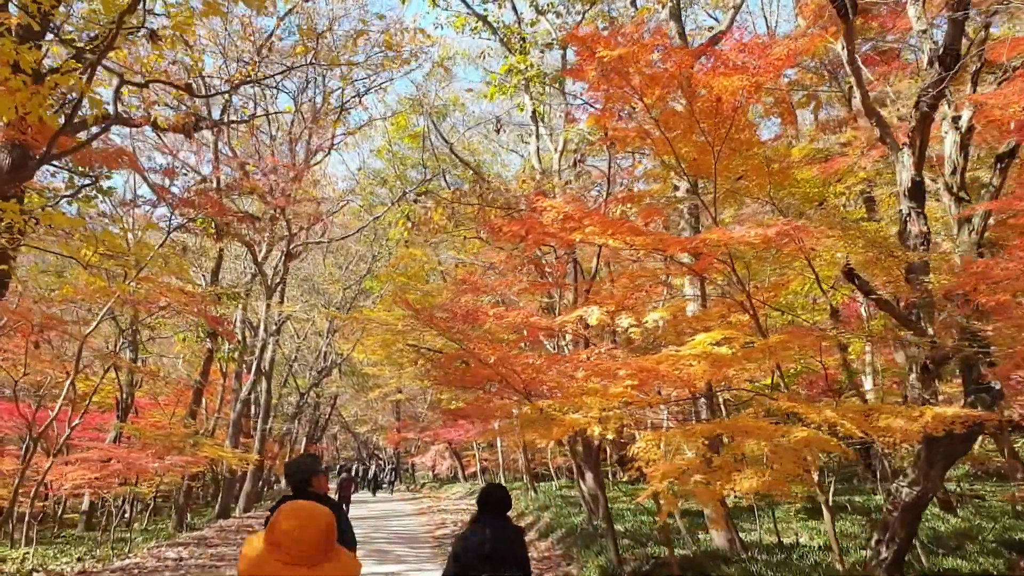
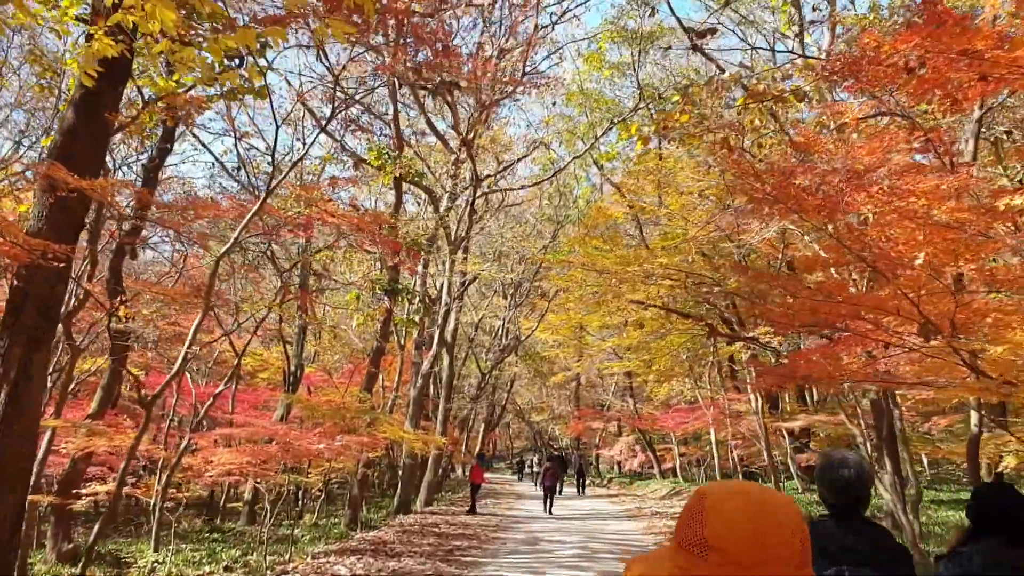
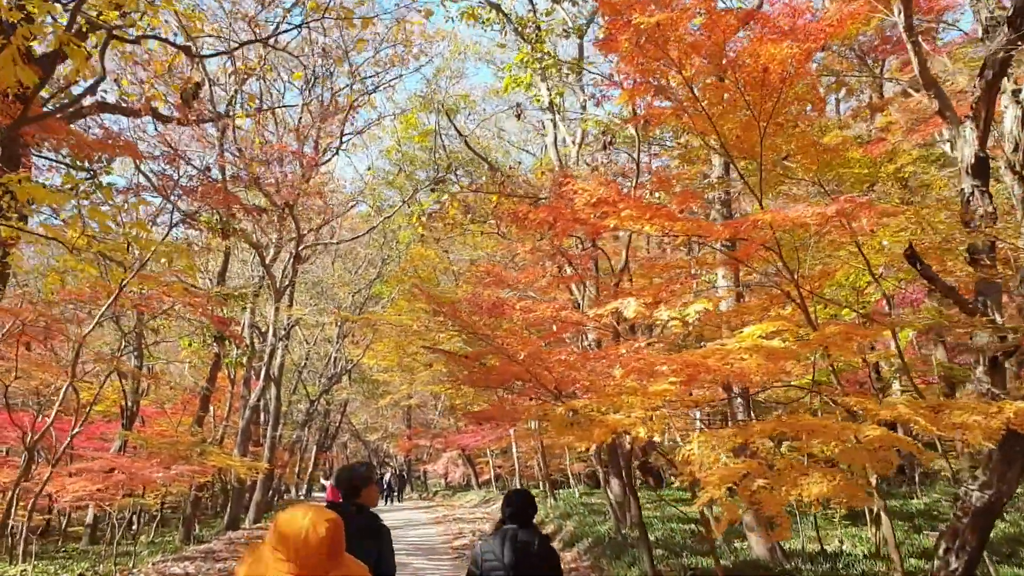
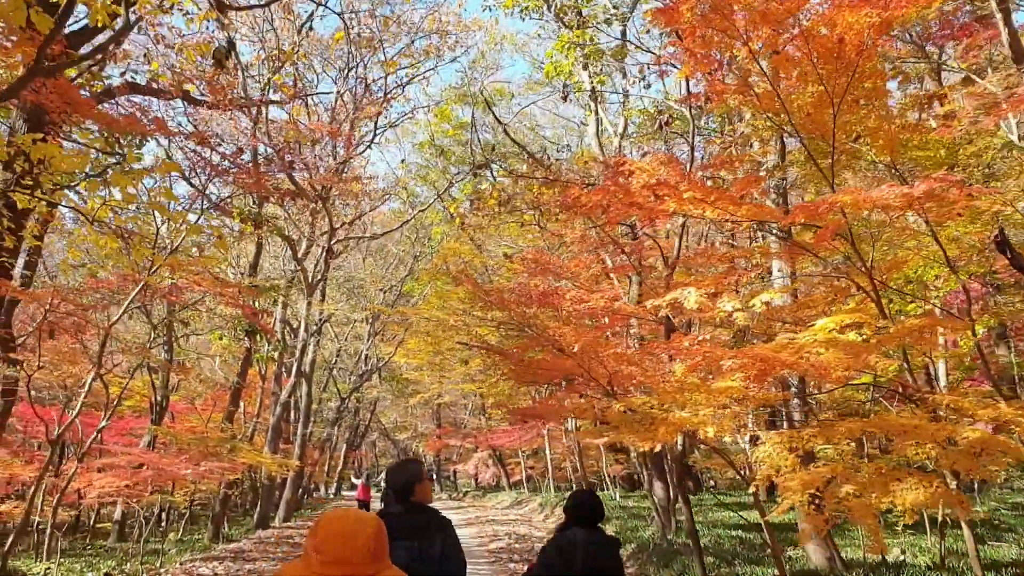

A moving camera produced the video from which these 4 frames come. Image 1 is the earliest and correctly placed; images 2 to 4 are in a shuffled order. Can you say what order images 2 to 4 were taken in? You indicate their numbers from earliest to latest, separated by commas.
3, 4, 2
